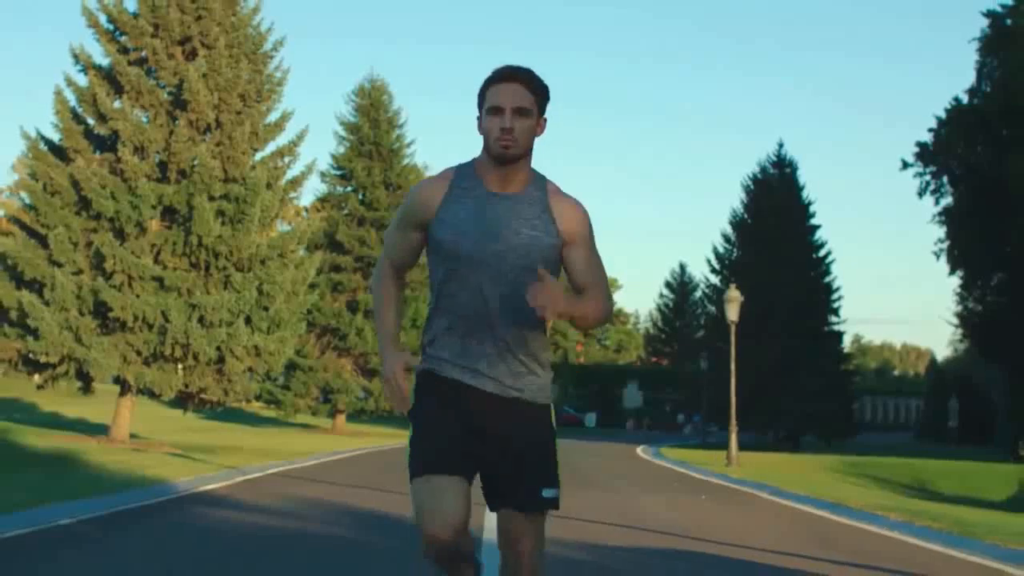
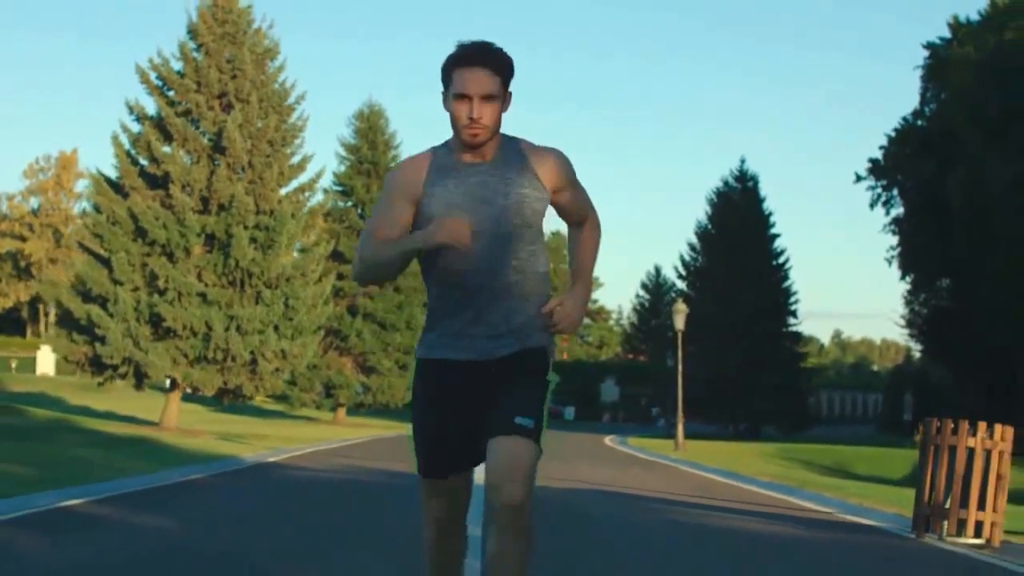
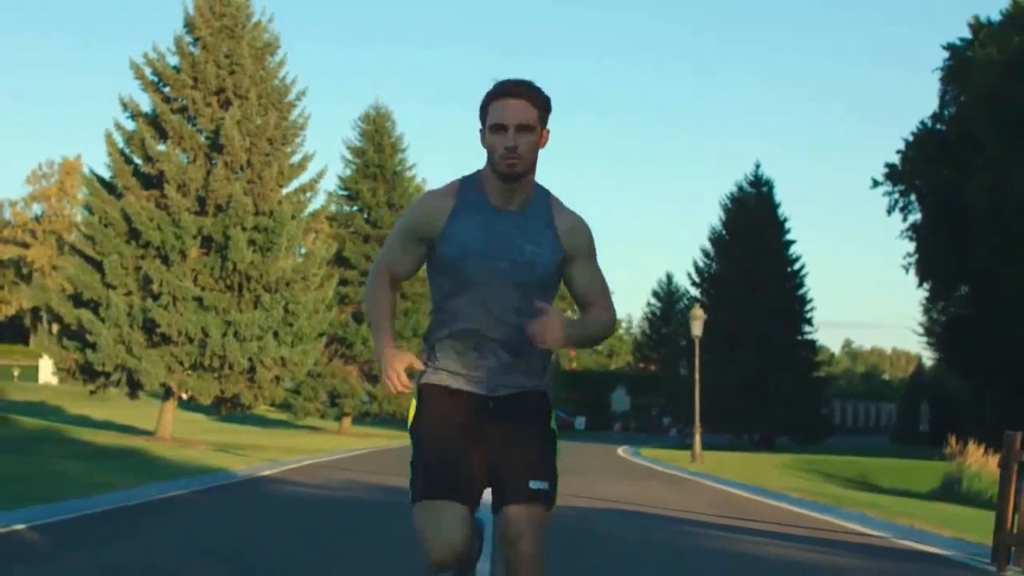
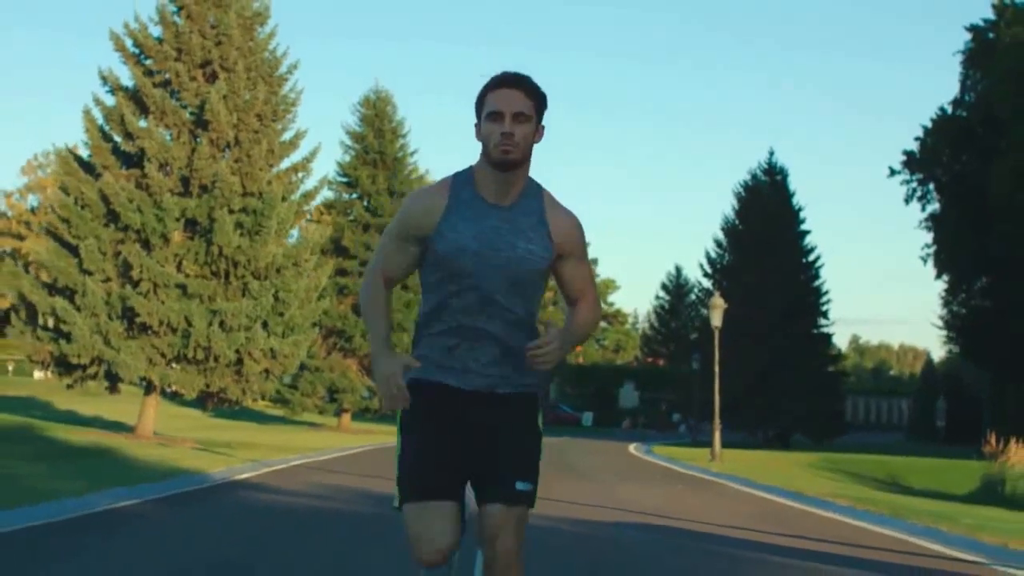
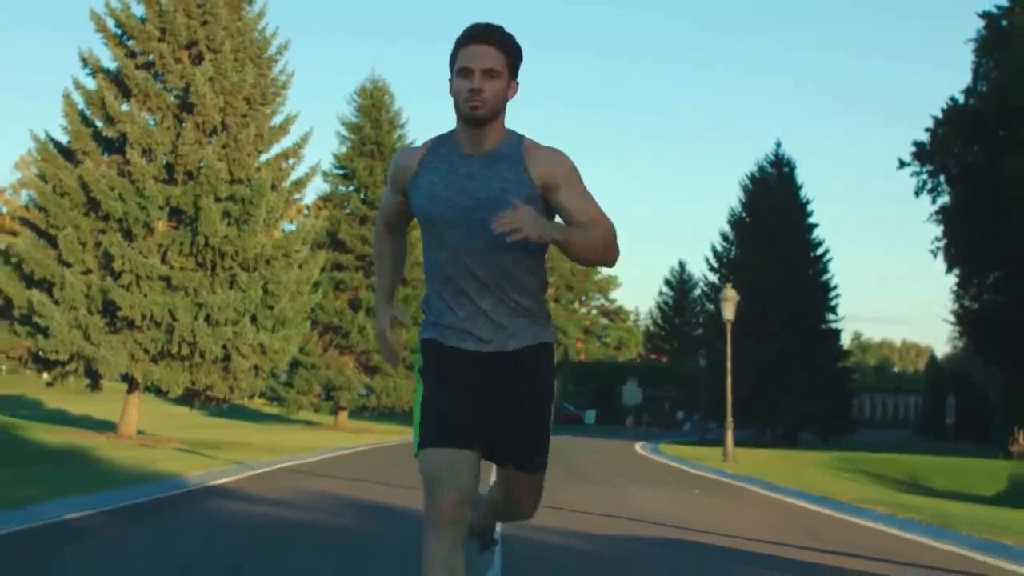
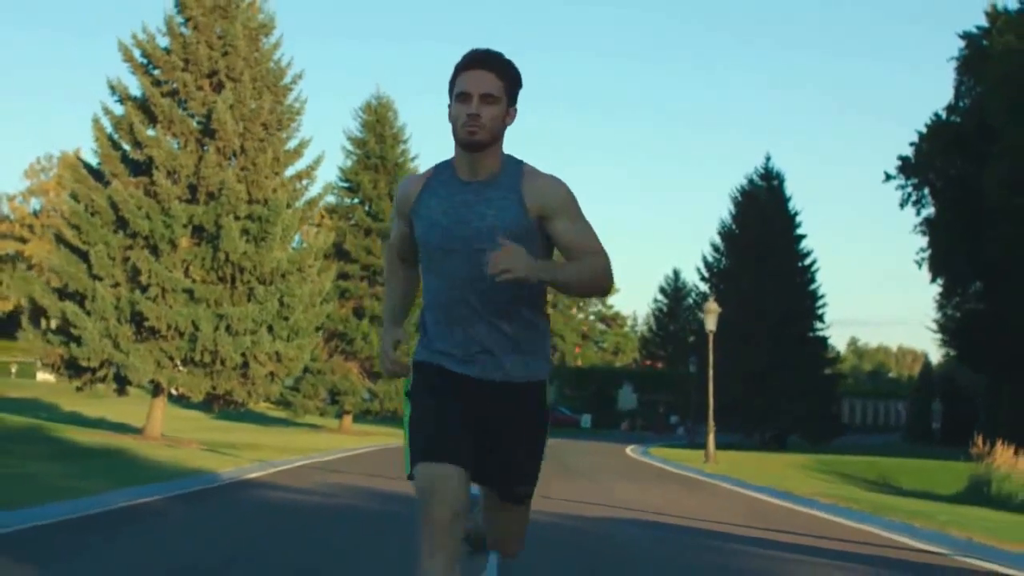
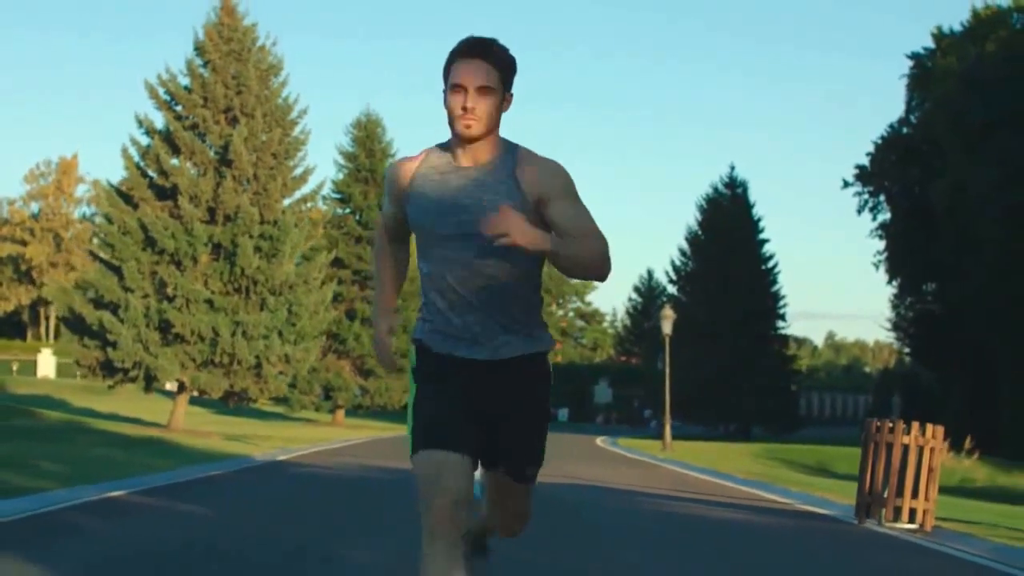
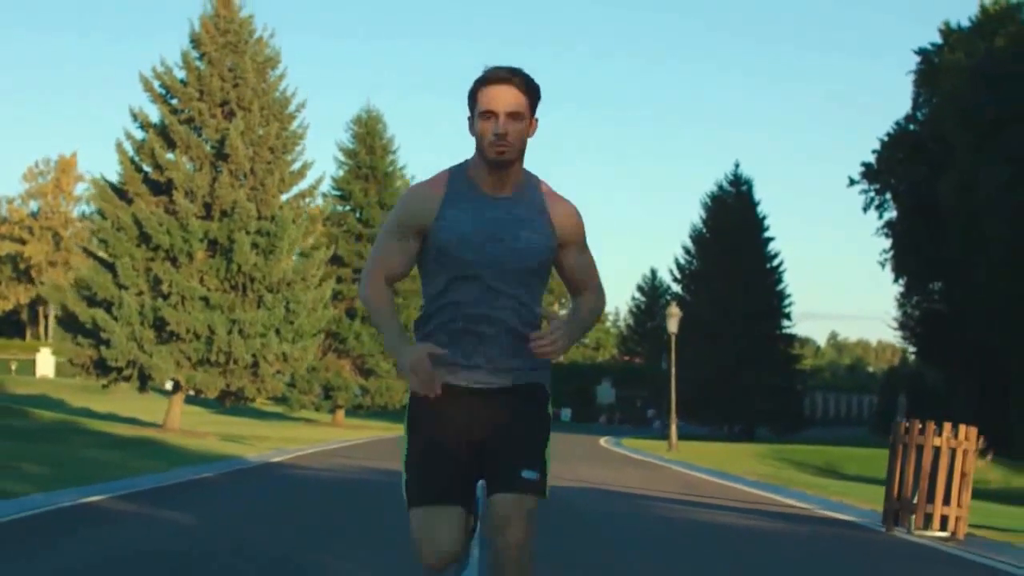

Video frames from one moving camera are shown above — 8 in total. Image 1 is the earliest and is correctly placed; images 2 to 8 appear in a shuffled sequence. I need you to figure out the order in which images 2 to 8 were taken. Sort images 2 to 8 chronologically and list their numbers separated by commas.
5, 4, 6, 3, 2, 8, 7
